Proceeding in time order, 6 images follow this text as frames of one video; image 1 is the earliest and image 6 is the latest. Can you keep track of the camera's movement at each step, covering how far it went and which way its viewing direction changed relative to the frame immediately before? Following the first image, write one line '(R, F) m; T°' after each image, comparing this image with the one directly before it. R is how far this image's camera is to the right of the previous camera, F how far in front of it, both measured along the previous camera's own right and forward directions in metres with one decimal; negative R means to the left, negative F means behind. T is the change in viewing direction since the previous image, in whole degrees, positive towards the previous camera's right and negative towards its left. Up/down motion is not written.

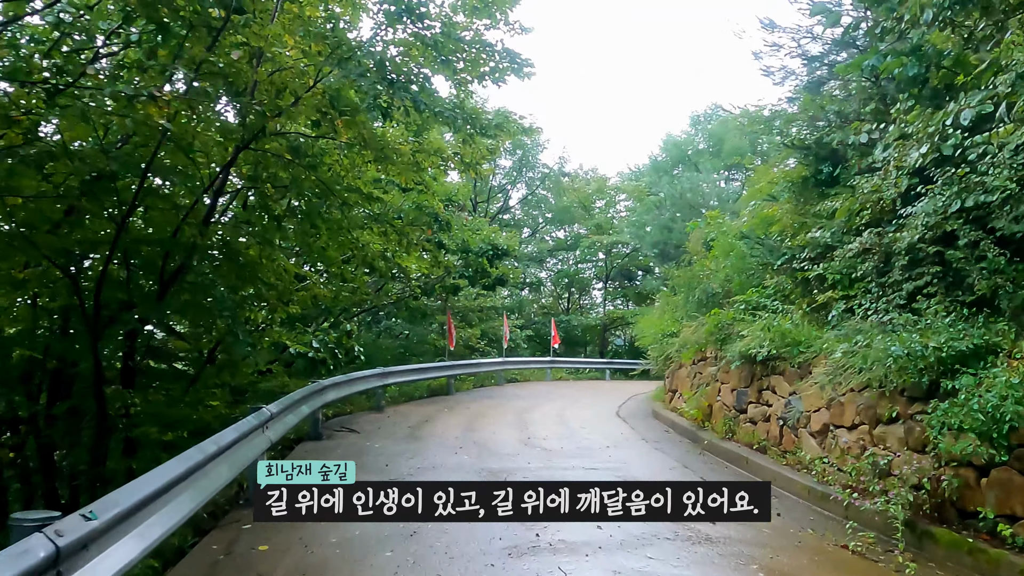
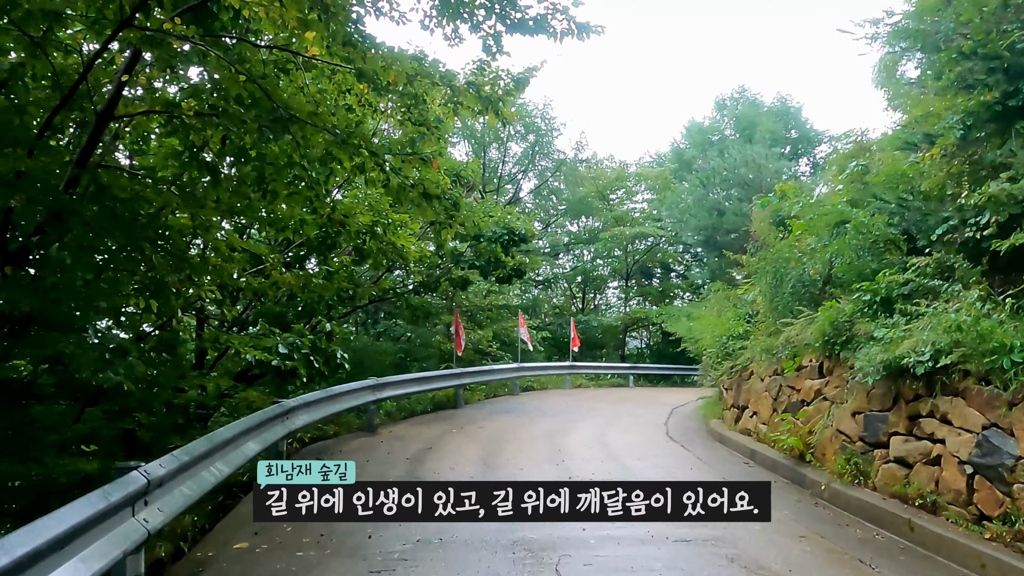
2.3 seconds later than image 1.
(-0.3, +2.5) m; 0°
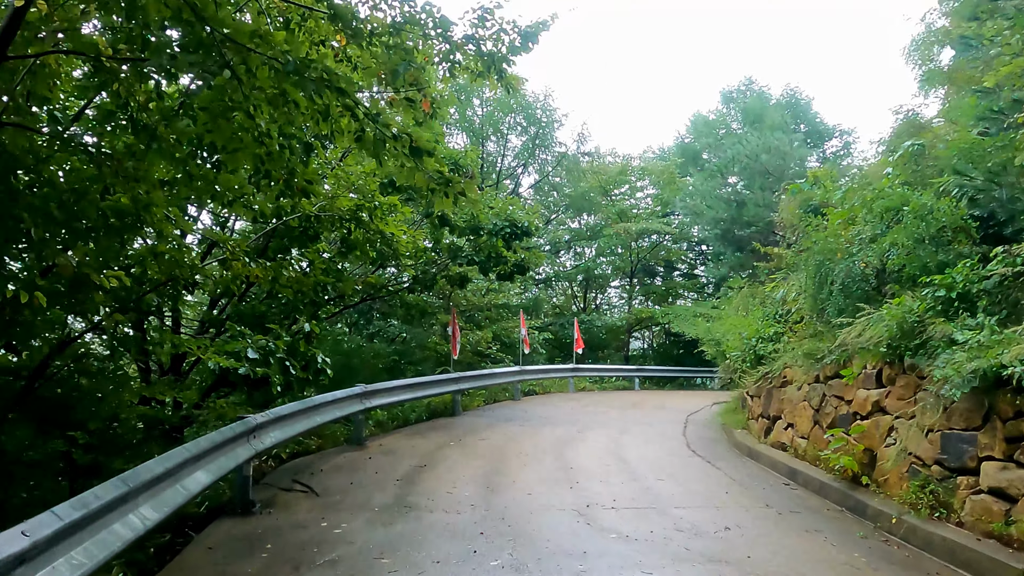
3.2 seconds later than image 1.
(-0.1, +1.0) m; 0°
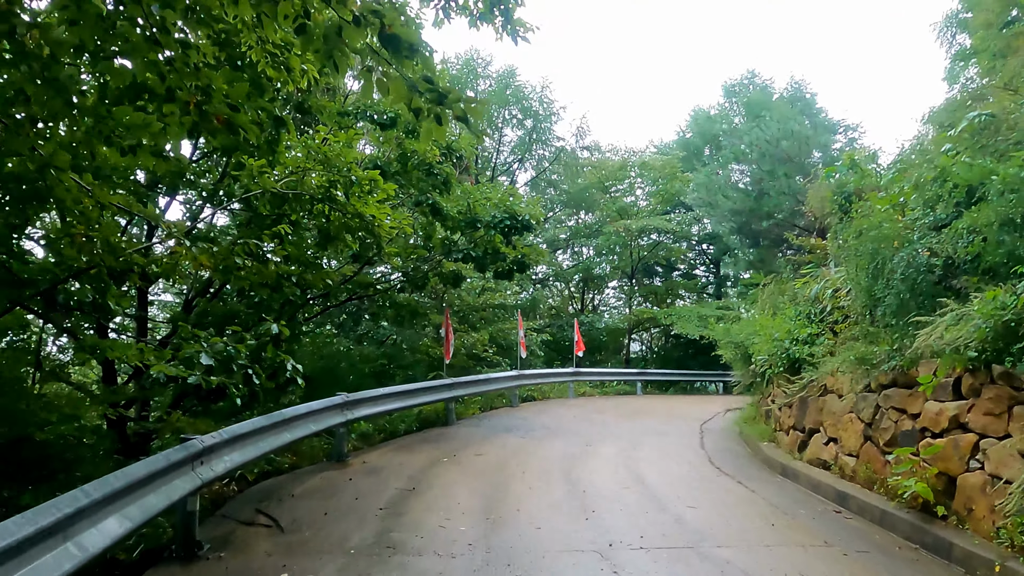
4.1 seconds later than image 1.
(-0.1, +1.0) m; +1°
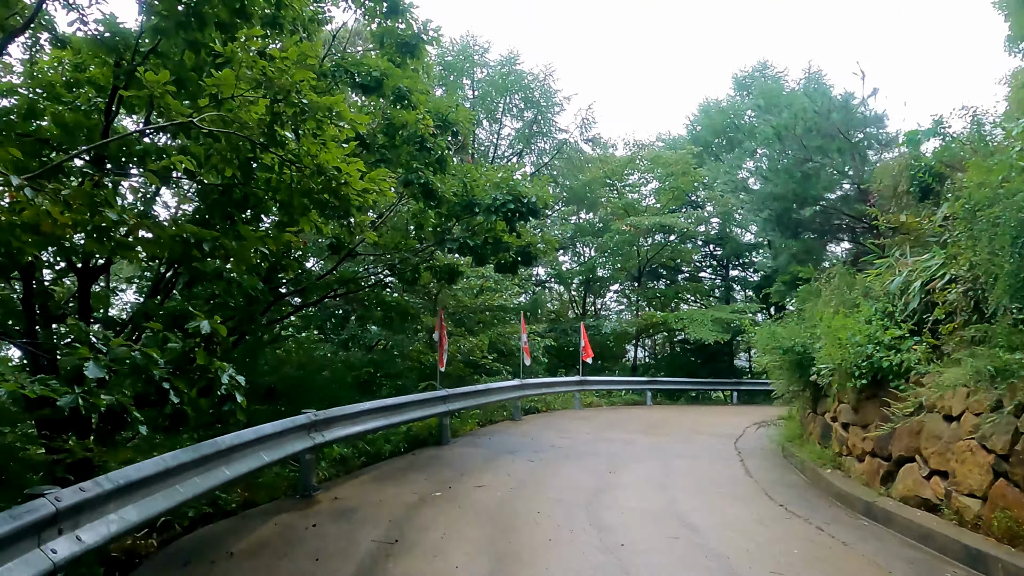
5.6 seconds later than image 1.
(-0.1, +1.6) m; 0°
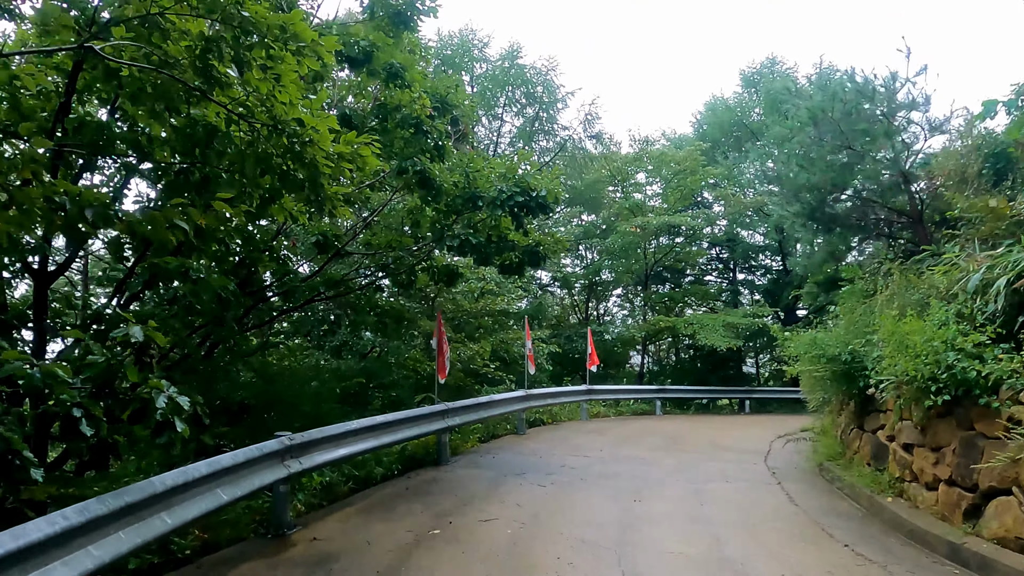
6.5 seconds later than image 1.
(-0.1, +1.0) m; 0°
